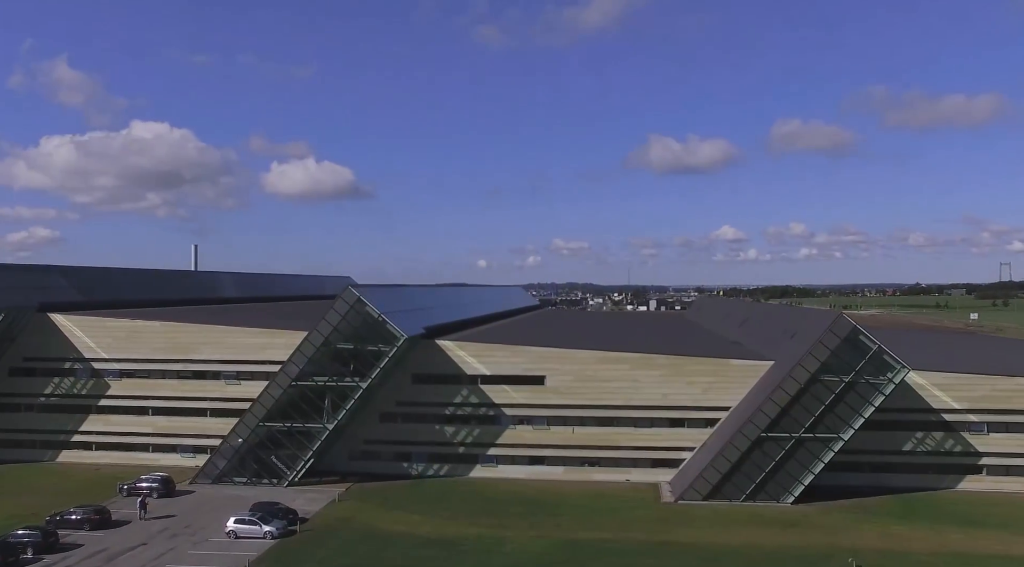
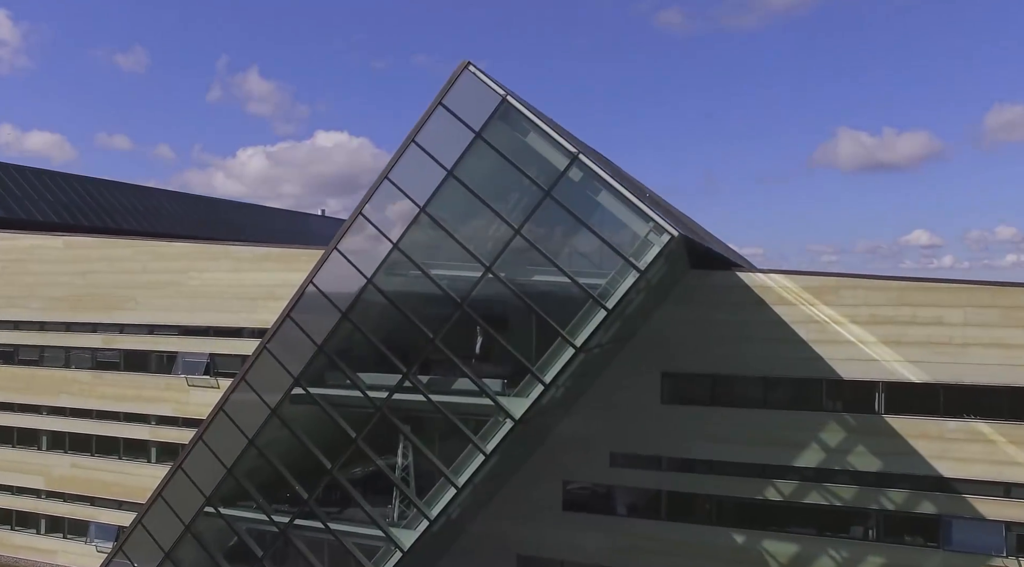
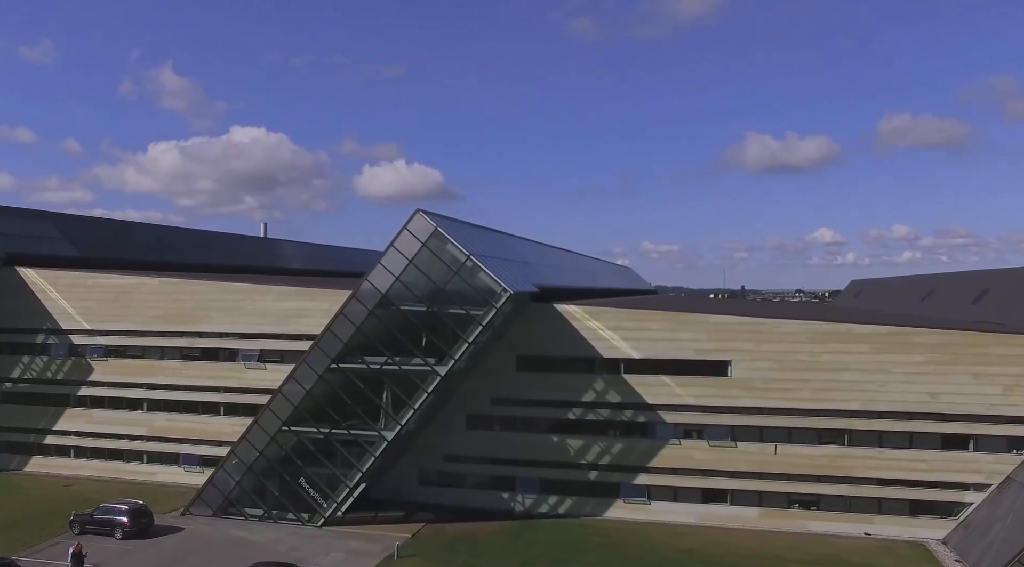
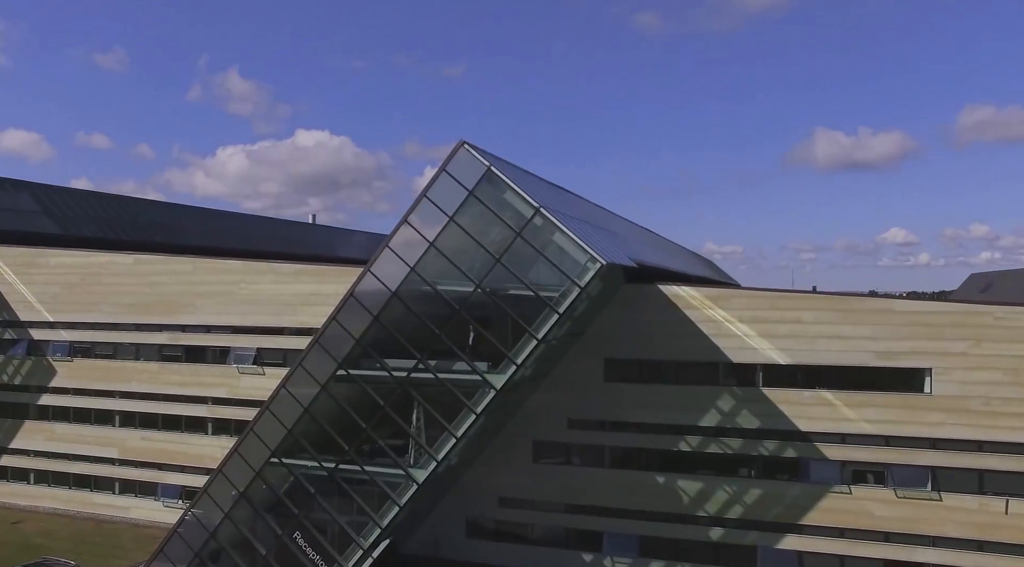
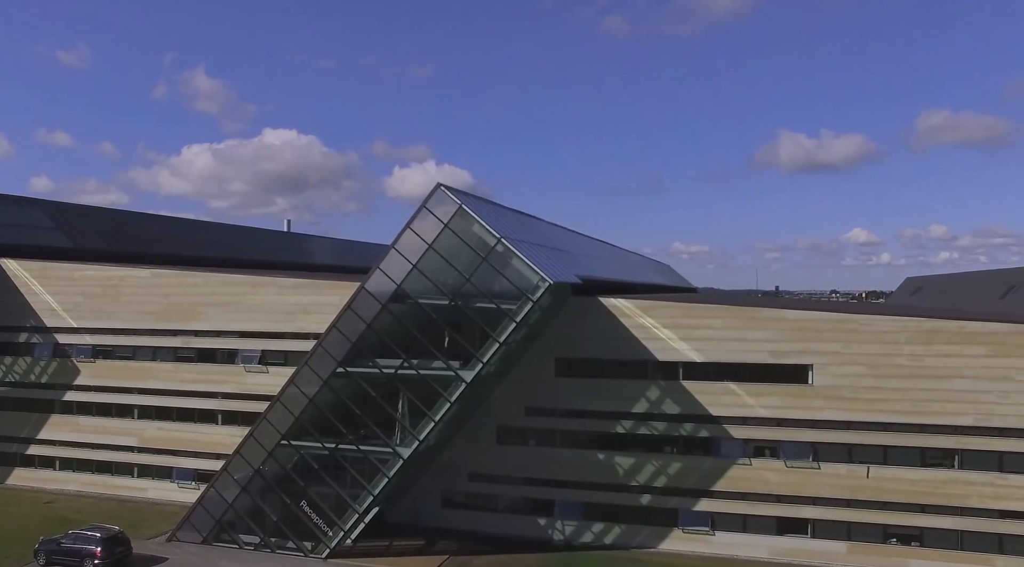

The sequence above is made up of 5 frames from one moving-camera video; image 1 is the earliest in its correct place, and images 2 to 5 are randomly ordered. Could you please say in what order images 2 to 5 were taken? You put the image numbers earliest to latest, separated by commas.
3, 5, 4, 2
